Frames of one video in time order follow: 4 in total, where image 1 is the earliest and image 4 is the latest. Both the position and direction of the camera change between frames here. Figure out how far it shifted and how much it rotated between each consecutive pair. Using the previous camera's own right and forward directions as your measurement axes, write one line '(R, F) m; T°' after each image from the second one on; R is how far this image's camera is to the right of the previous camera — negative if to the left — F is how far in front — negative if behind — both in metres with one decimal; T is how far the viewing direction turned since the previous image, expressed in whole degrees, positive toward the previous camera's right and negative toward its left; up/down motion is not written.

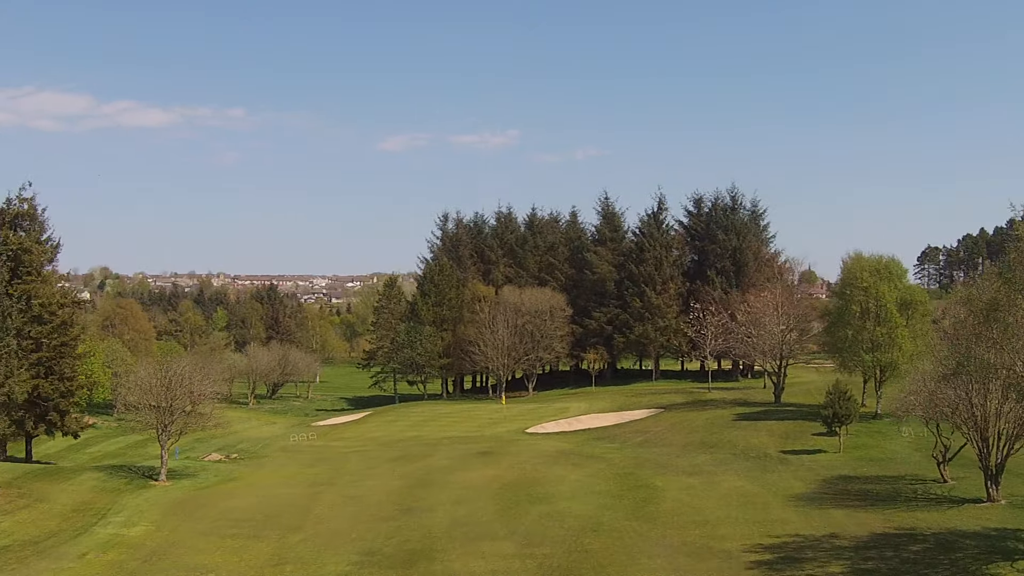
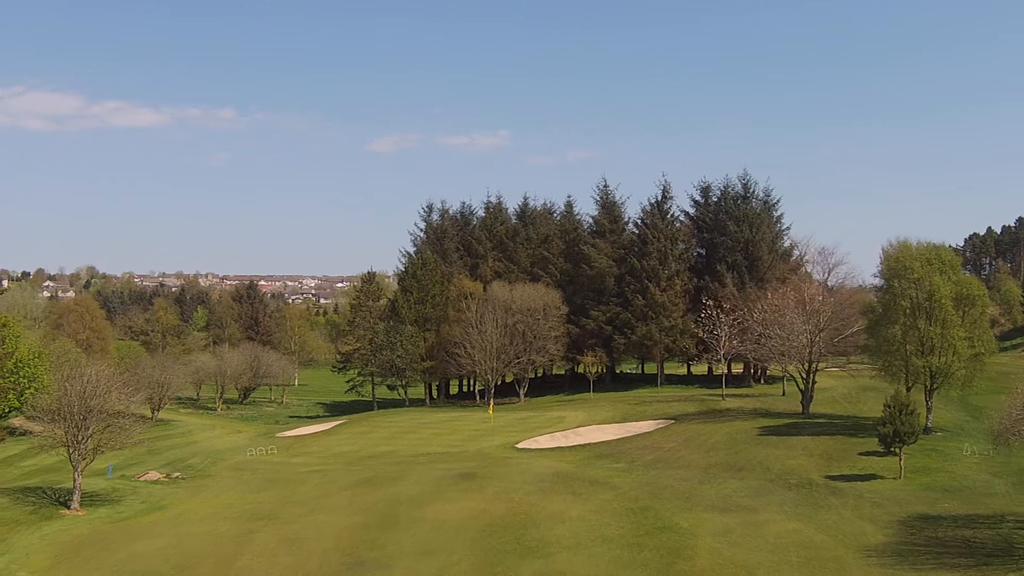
(+0.2, +5.9) m; +1°
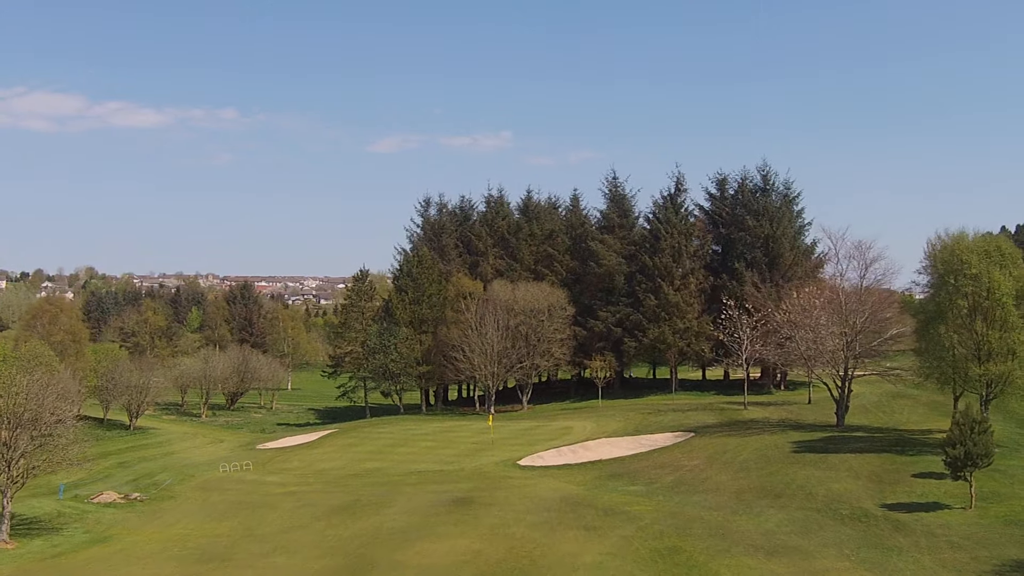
(0.0, +3.9) m; 0°
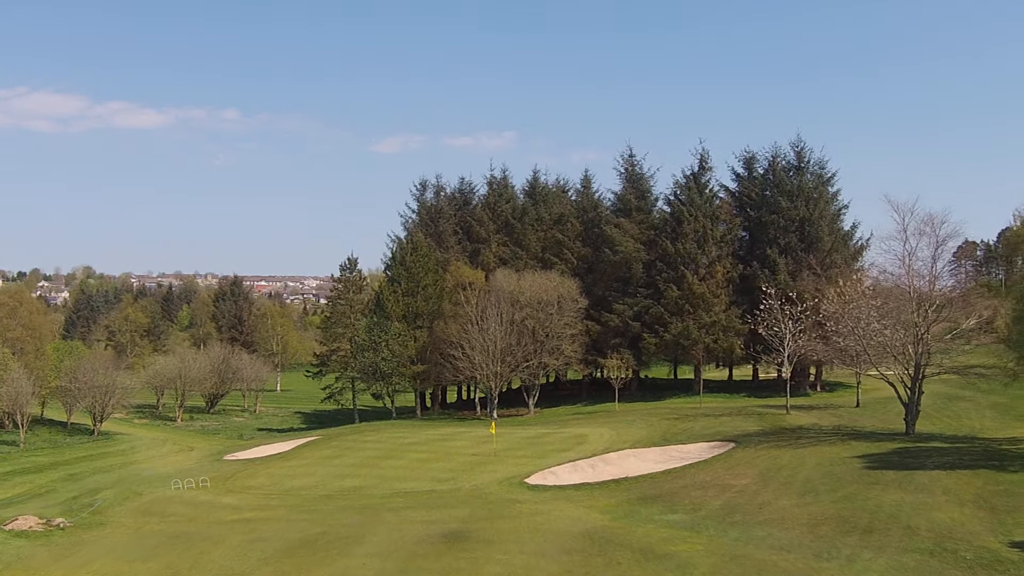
(-0.2, +5.7) m; 0°
